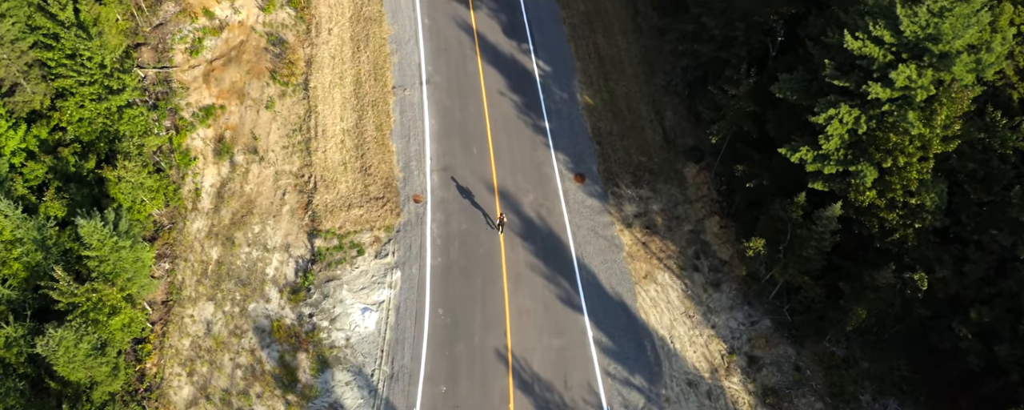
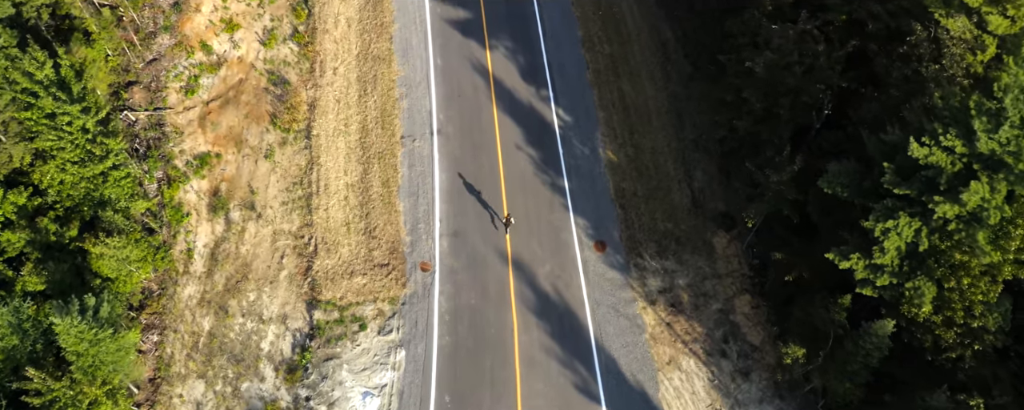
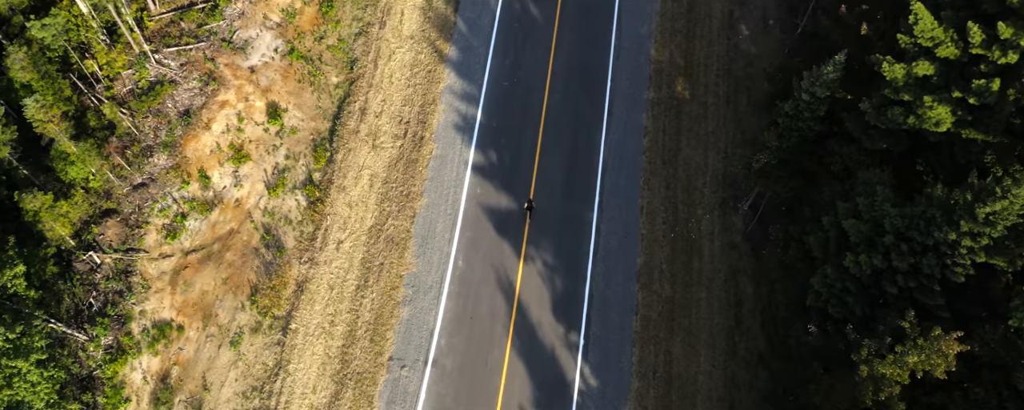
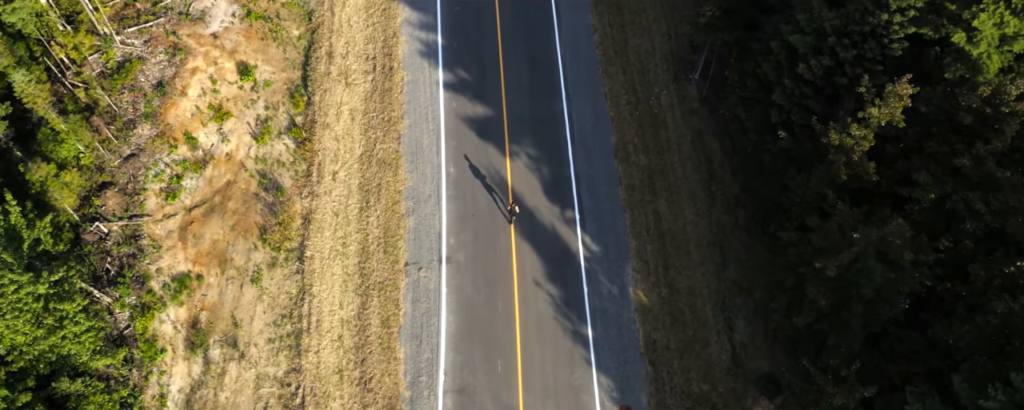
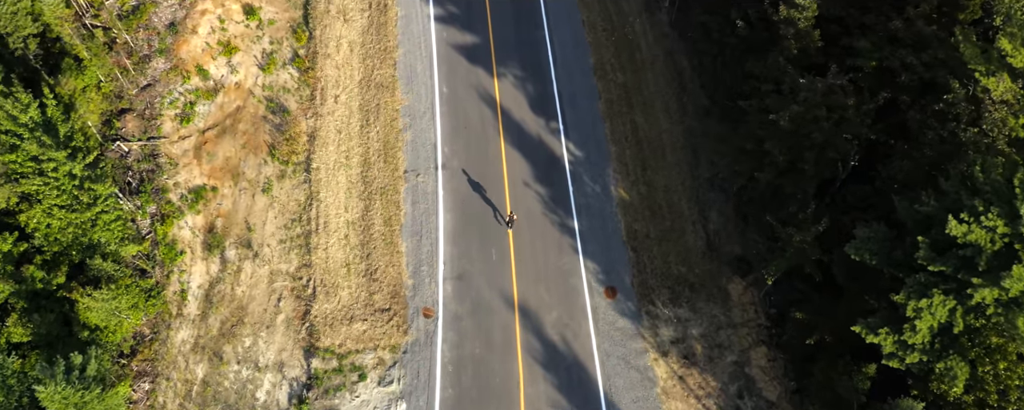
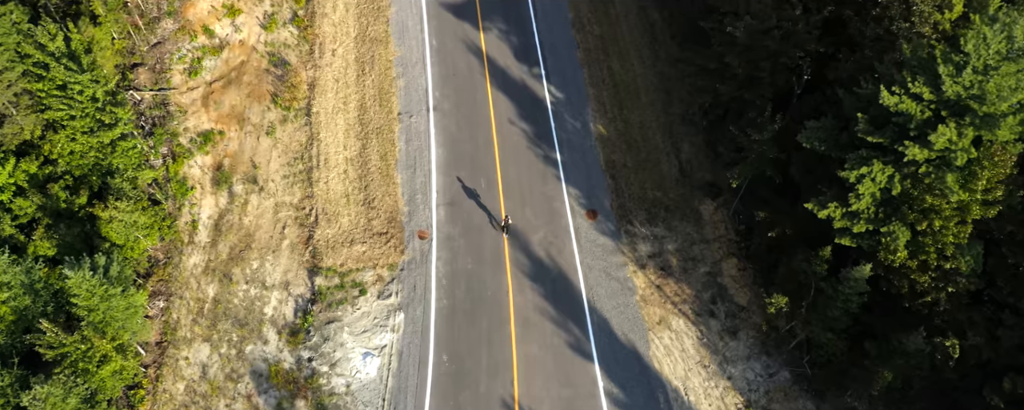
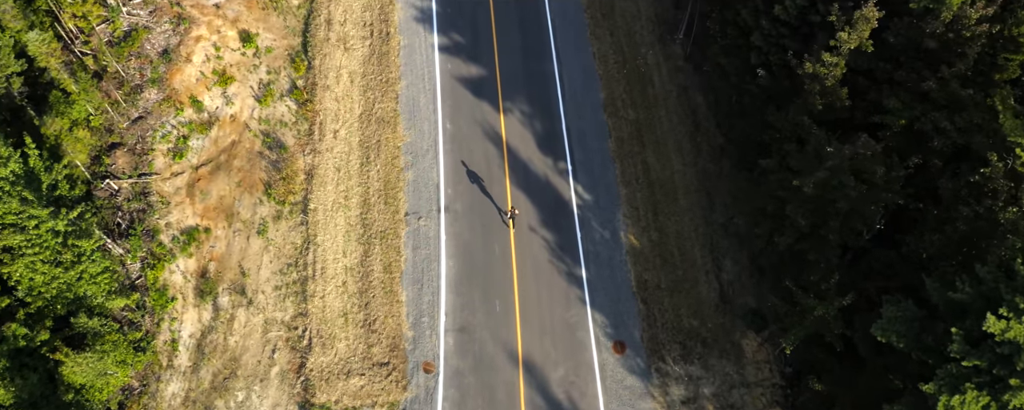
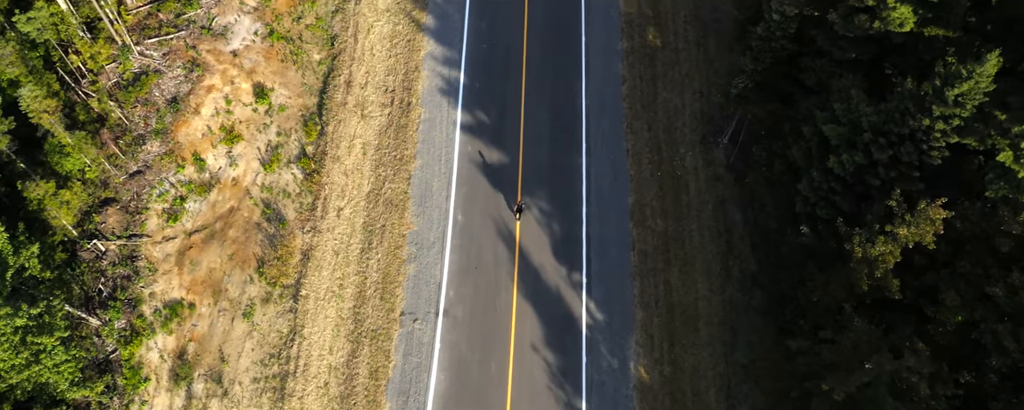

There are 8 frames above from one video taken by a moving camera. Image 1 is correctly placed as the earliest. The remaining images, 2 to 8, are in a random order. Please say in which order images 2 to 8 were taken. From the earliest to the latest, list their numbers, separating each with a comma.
6, 2, 5, 7, 4, 8, 3
